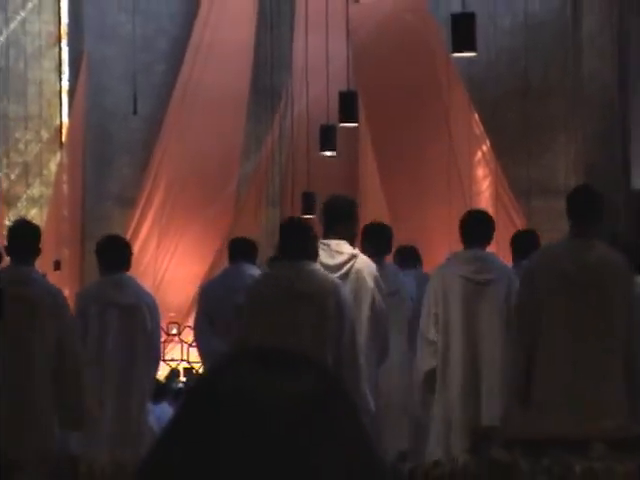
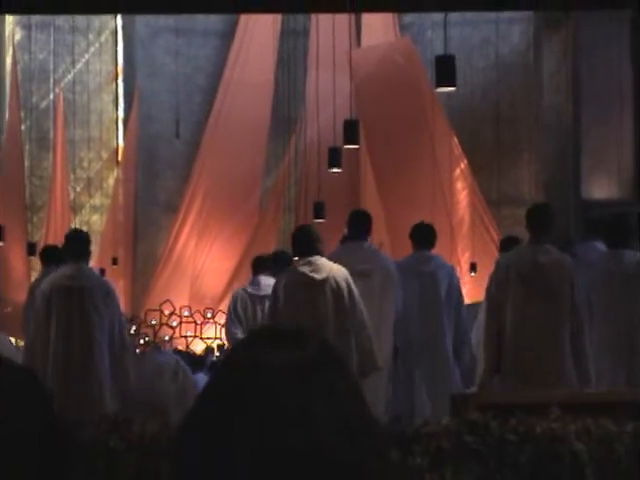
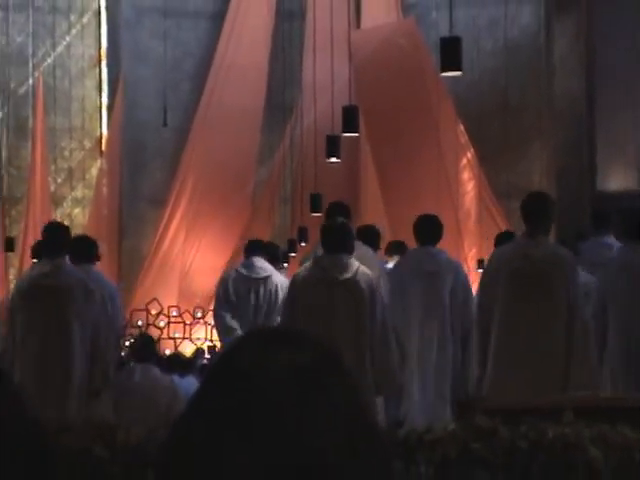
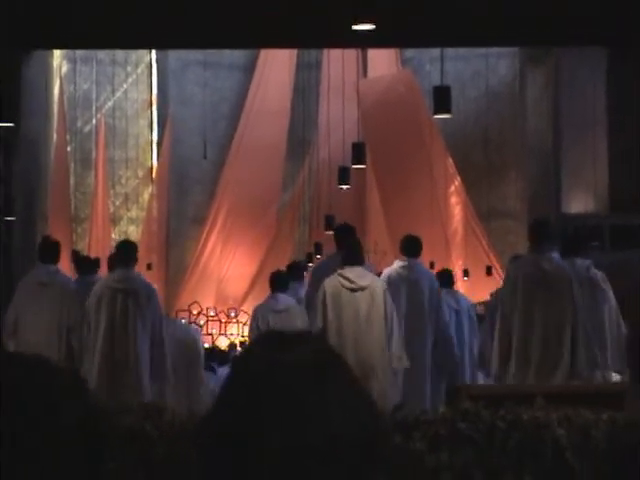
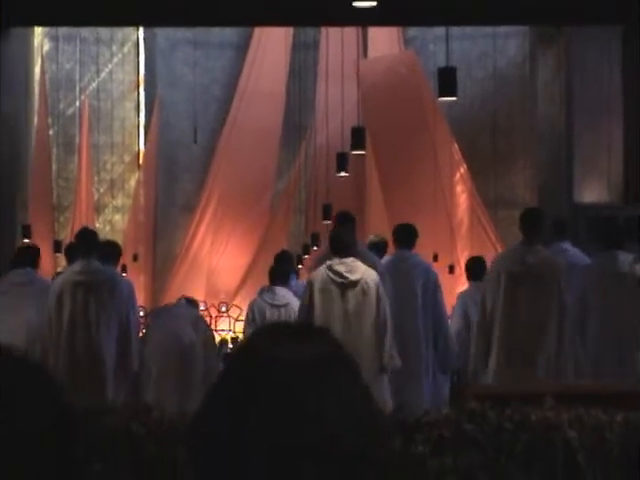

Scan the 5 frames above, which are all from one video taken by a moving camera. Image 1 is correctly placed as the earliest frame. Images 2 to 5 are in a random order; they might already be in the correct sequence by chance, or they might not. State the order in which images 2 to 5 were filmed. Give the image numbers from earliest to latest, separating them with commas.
3, 2, 5, 4
